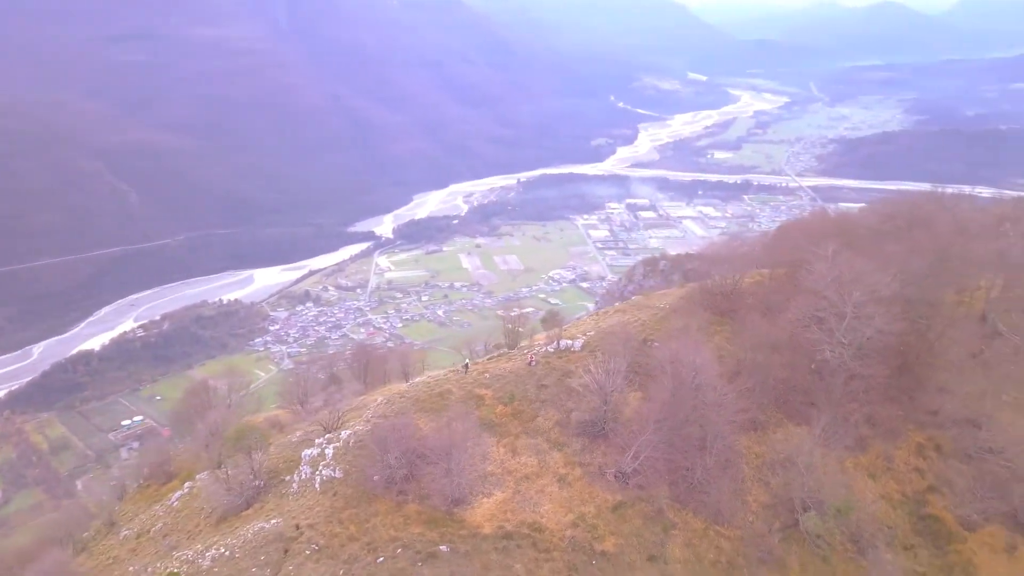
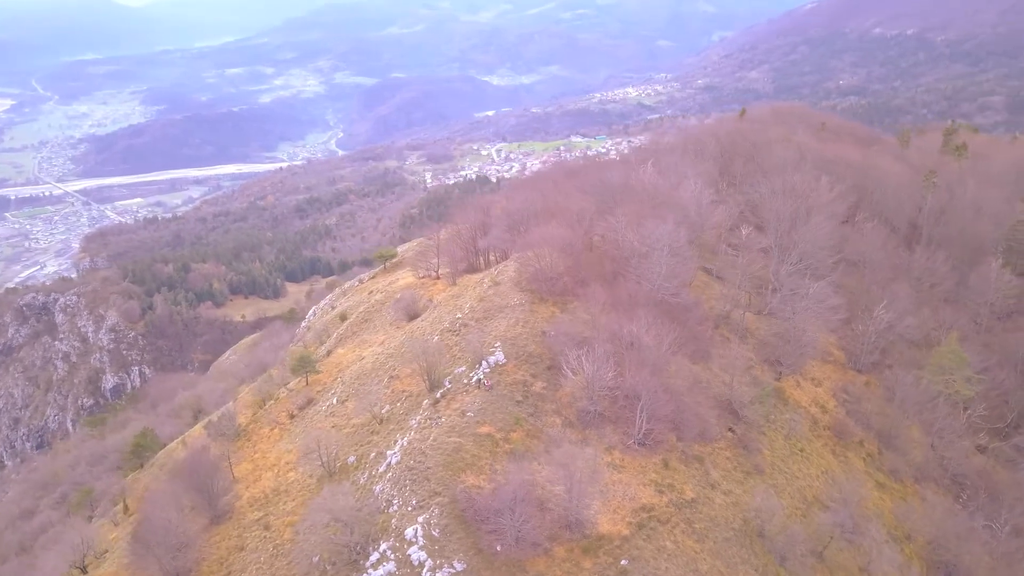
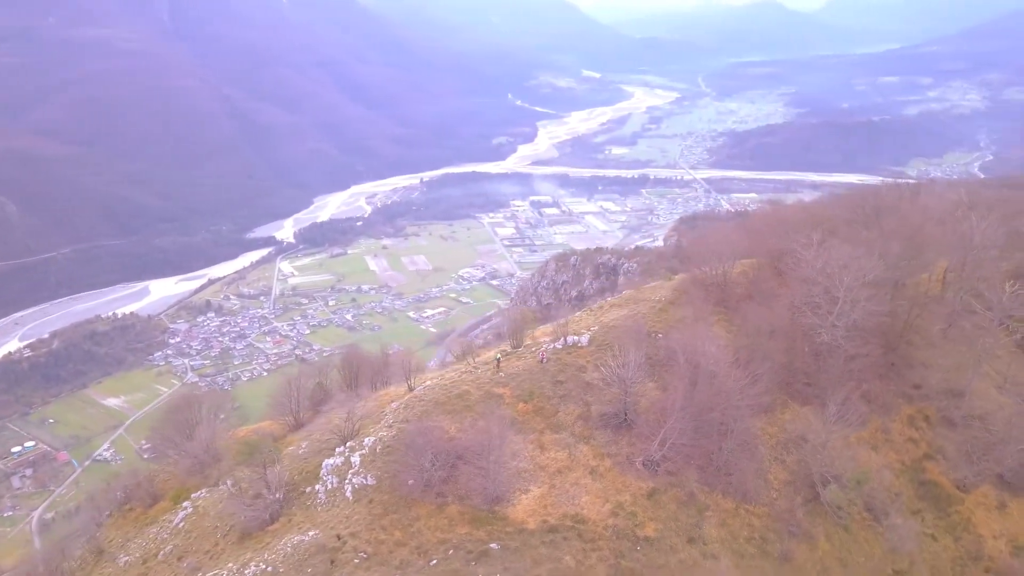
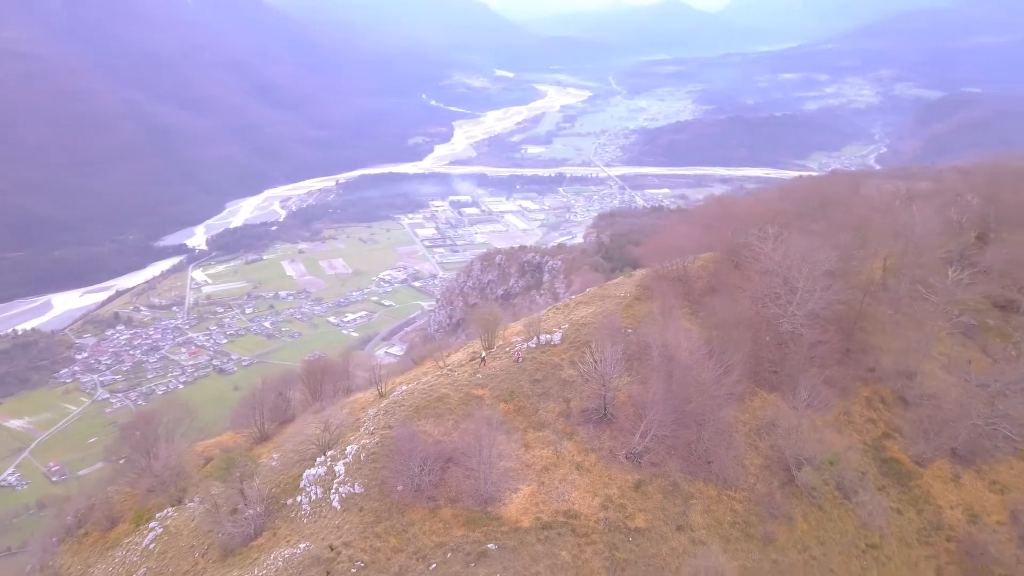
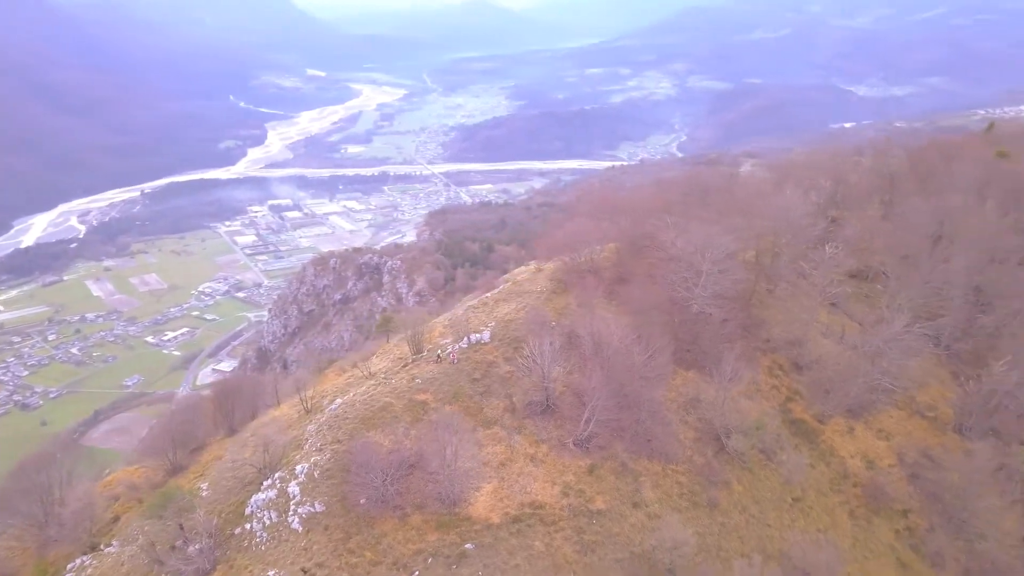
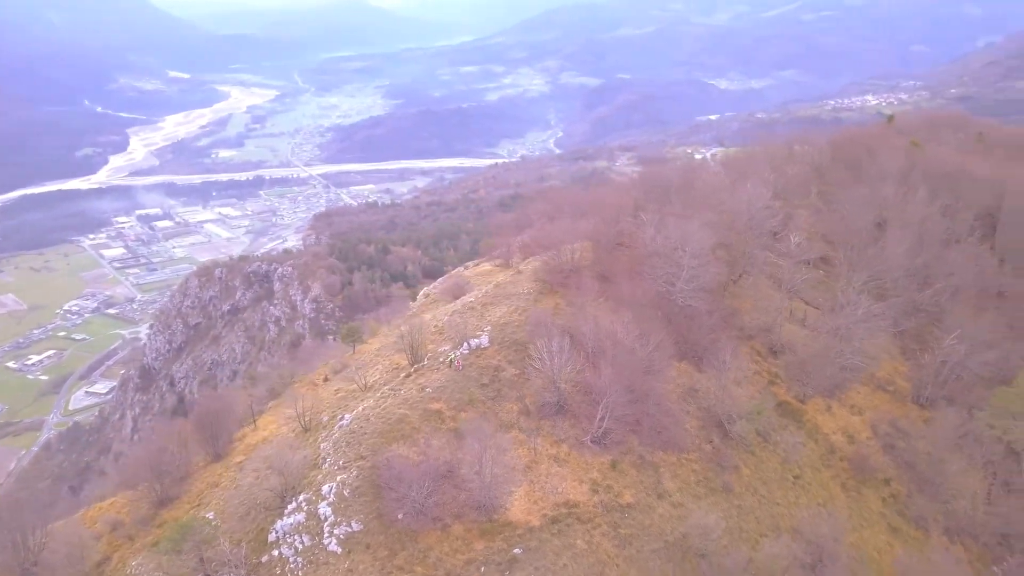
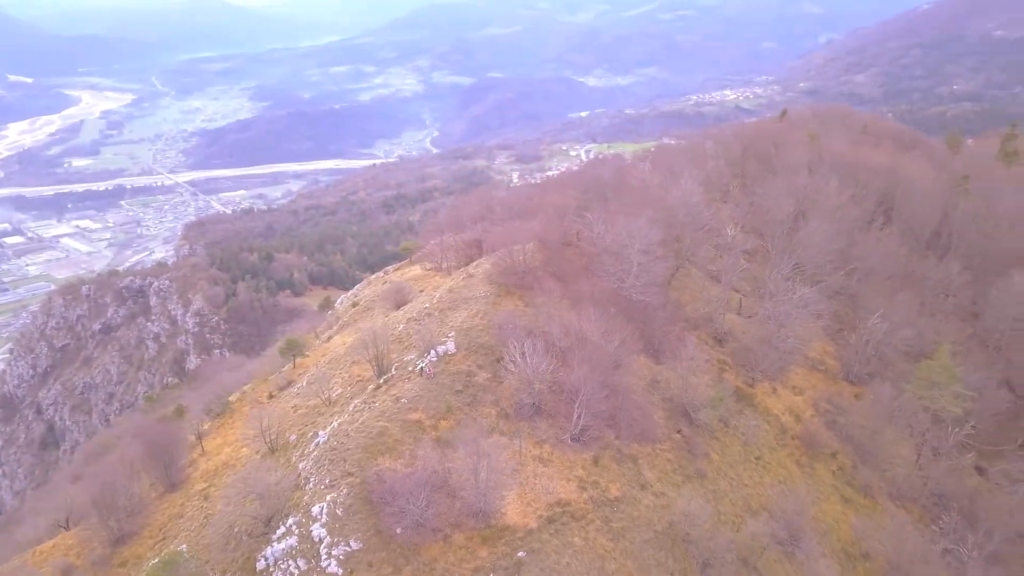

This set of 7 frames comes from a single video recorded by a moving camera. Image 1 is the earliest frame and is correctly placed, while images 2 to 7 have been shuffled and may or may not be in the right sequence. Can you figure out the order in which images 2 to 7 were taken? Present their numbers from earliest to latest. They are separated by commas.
3, 4, 5, 6, 7, 2
